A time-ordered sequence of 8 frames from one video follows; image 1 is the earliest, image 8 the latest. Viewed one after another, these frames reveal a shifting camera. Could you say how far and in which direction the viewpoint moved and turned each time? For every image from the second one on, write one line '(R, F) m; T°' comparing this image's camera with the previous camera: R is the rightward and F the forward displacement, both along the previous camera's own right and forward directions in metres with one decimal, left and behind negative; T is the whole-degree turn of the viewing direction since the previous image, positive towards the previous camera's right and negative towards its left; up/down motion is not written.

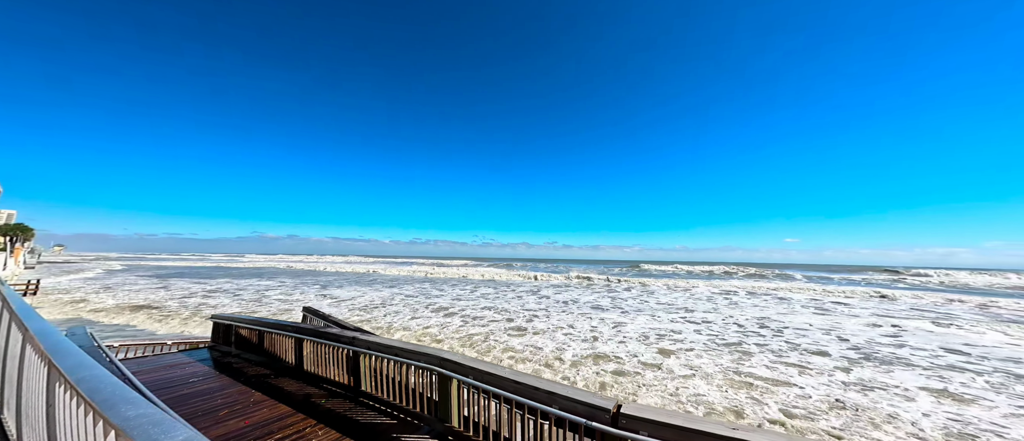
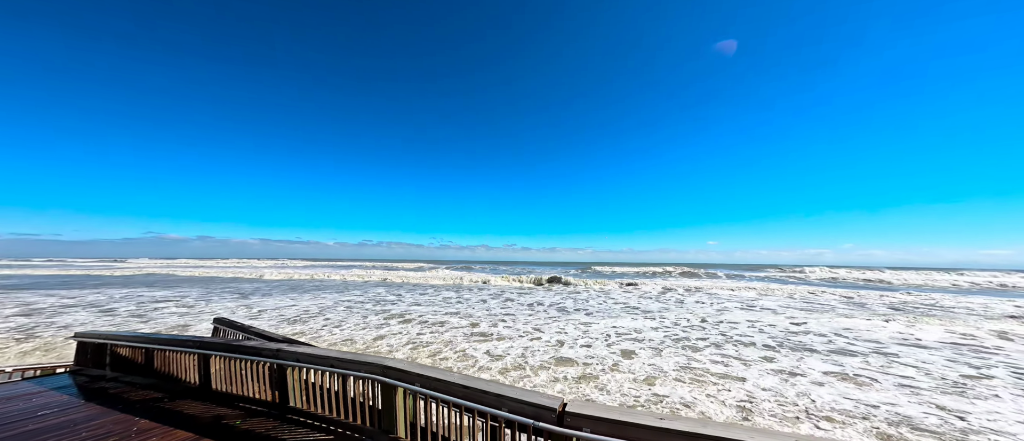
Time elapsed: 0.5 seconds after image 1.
(+0.1, 0.0) m; +9°
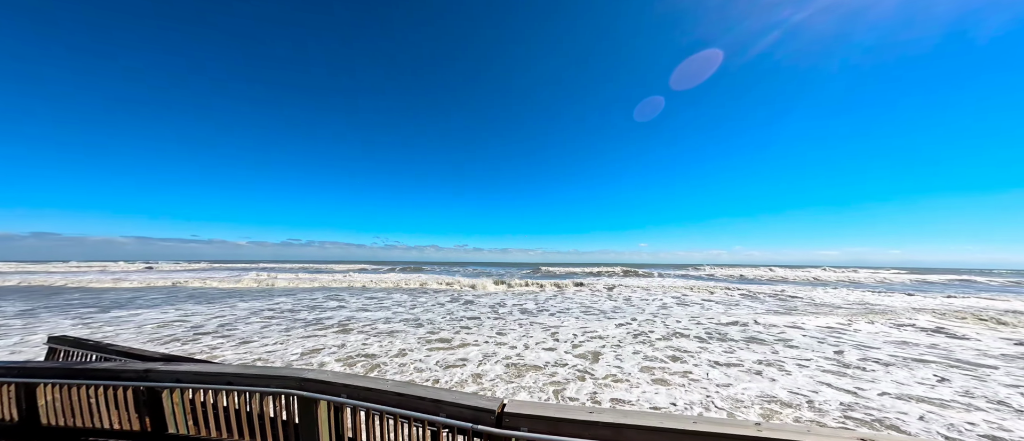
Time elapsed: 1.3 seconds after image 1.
(-0.1, +0.1) m; +11°
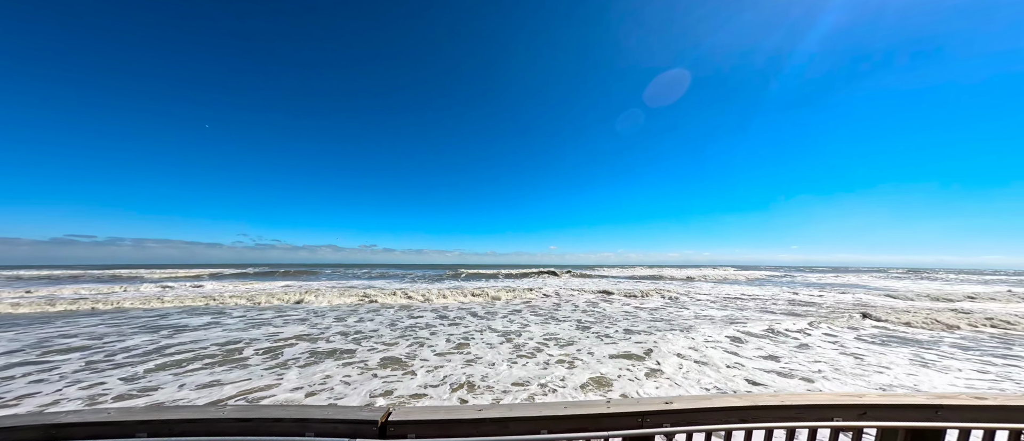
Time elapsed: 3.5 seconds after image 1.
(+2.3, +0.5) m; -3°
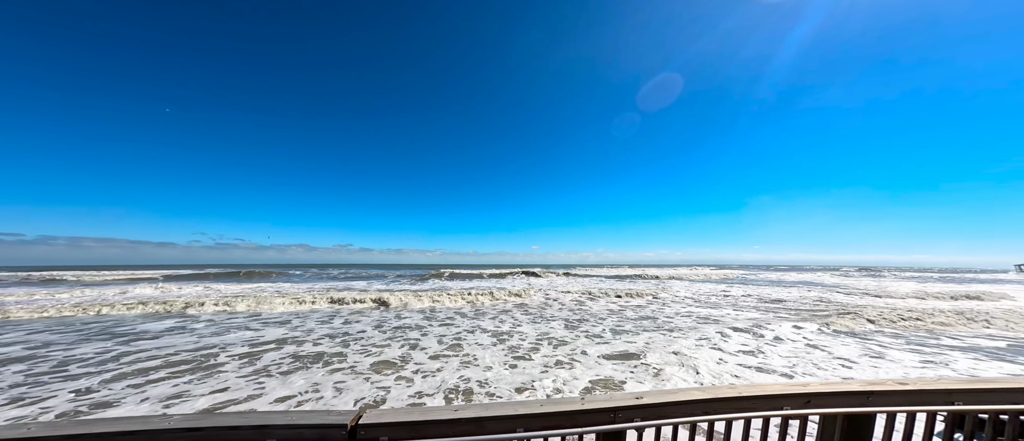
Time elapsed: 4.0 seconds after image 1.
(+0.5, -0.2) m; -11°
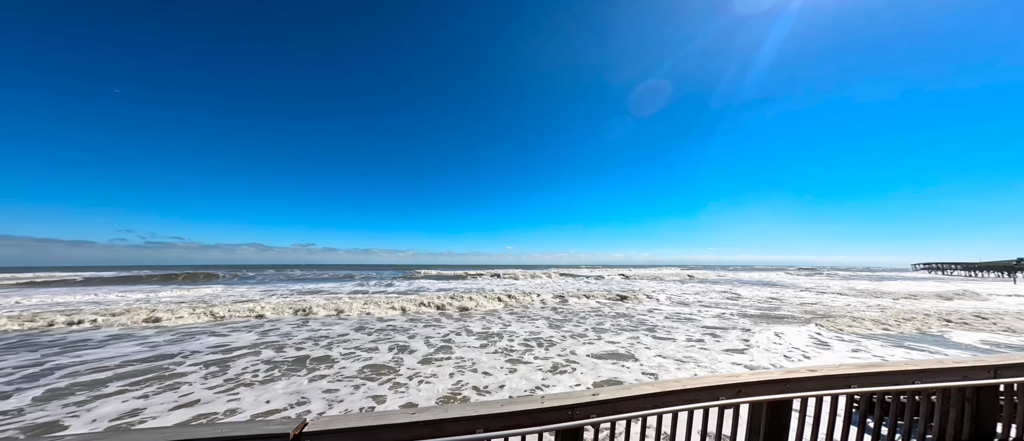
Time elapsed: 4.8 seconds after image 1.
(0.0, 0.0) m; +5°
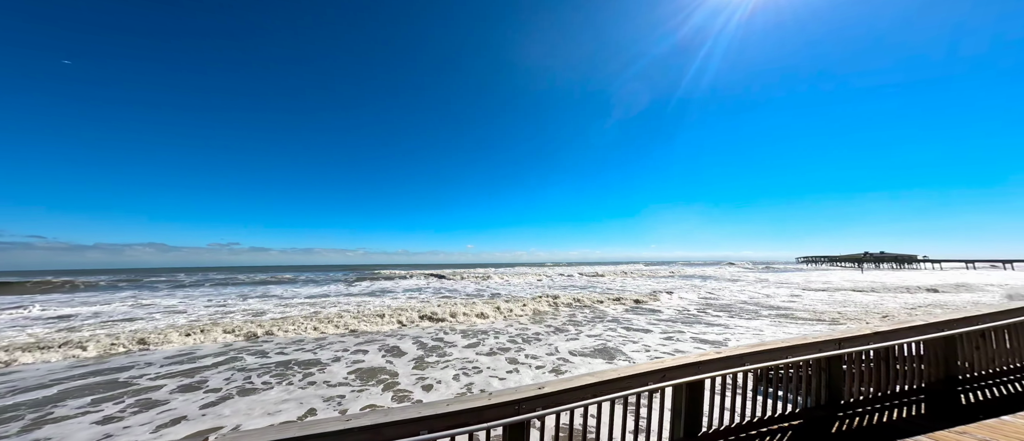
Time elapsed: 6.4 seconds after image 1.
(-0.1, 0.0) m; +9°
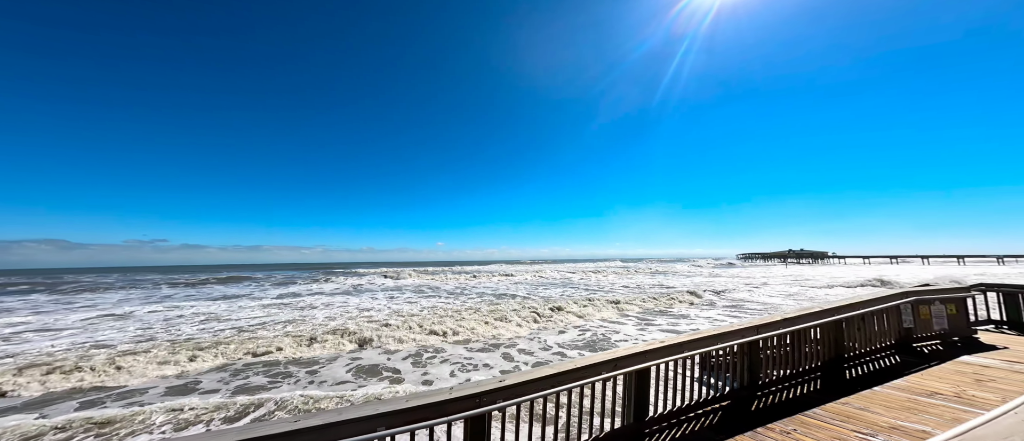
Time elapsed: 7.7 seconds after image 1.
(0.0, -0.1) m; +7°
